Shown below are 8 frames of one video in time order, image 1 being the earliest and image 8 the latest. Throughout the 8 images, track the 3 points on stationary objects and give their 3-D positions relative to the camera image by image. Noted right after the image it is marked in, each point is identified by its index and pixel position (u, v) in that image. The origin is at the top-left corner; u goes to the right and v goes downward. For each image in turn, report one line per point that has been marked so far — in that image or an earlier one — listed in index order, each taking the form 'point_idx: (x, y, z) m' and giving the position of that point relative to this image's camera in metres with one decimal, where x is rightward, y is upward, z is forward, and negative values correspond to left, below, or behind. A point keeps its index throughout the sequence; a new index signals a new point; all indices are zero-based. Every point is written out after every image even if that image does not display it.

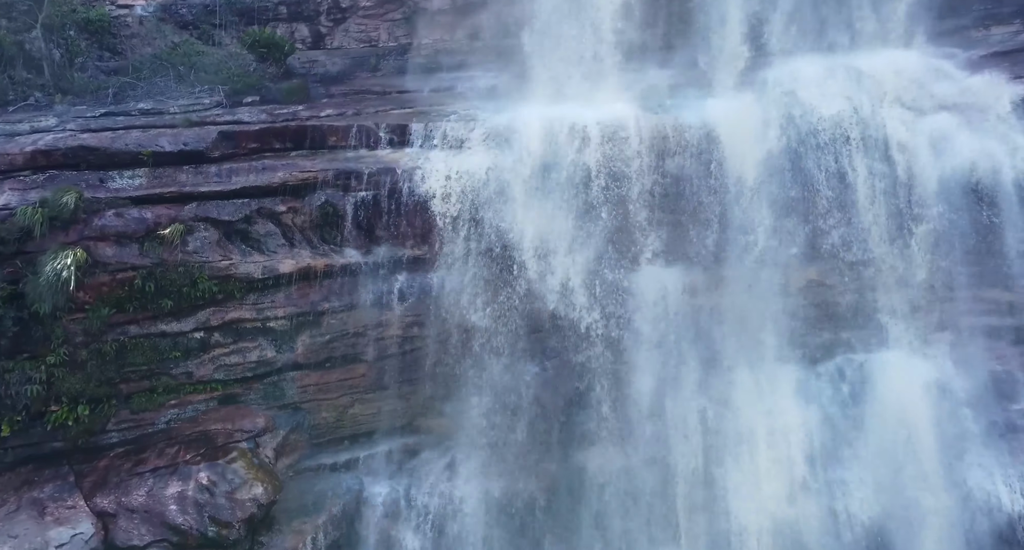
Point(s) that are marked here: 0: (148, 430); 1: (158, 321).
0: (-5.6, -2.4, +13.1) m
1: (-5.6, -0.8, +13.4) m
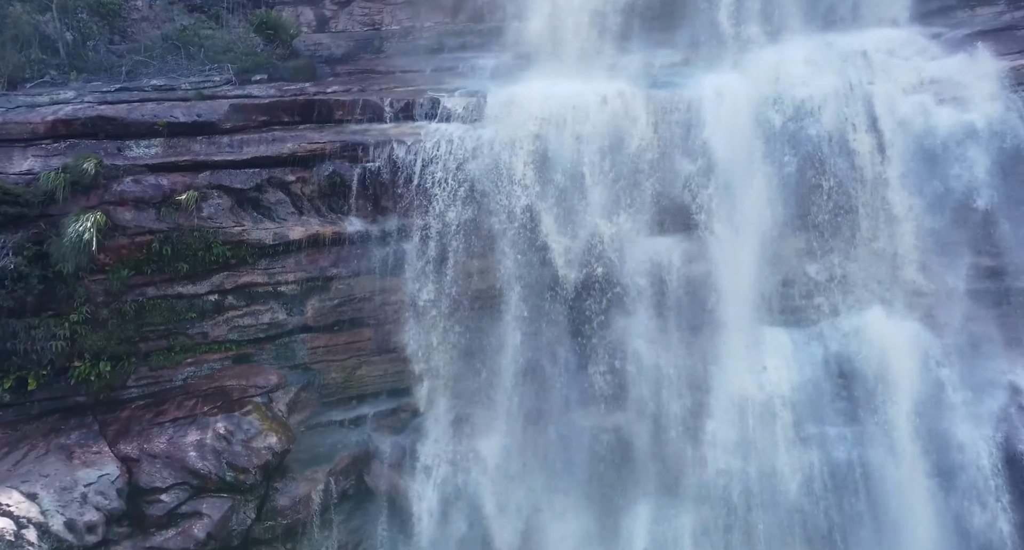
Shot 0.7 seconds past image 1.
0: (-5.6, -1.8, +13.7) m
1: (-5.6, -0.2, +14.0) m
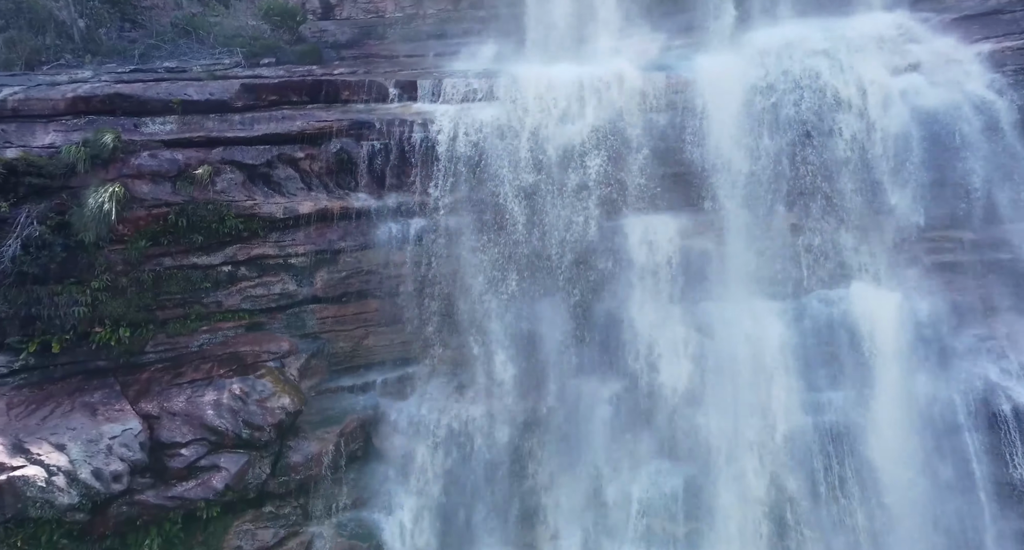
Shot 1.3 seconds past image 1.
0: (-5.5, -1.3, +14.3) m
1: (-5.5, +0.4, +14.6) m
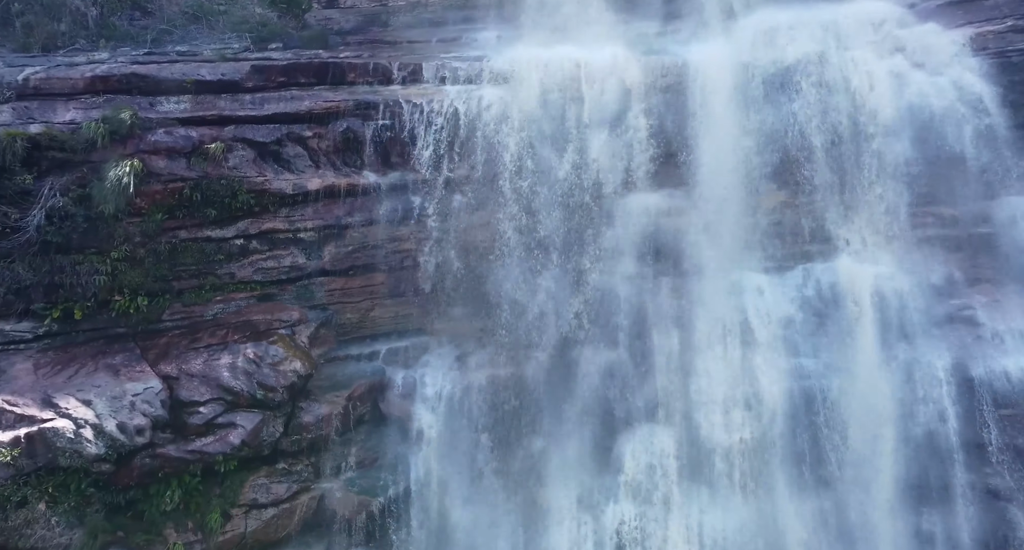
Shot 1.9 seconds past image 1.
0: (-5.5, -0.8, +15.0) m
1: (-5.5, +0.9, +15.3) m
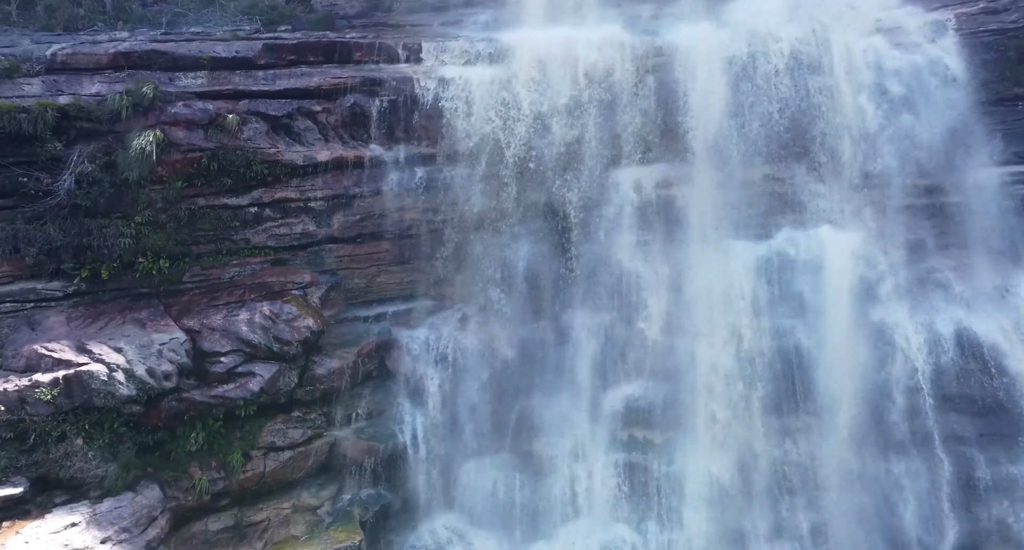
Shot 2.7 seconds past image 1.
0: (-5.6, -0.1, +16.0) m
1: (-5.5, +1.5, +16.2) m
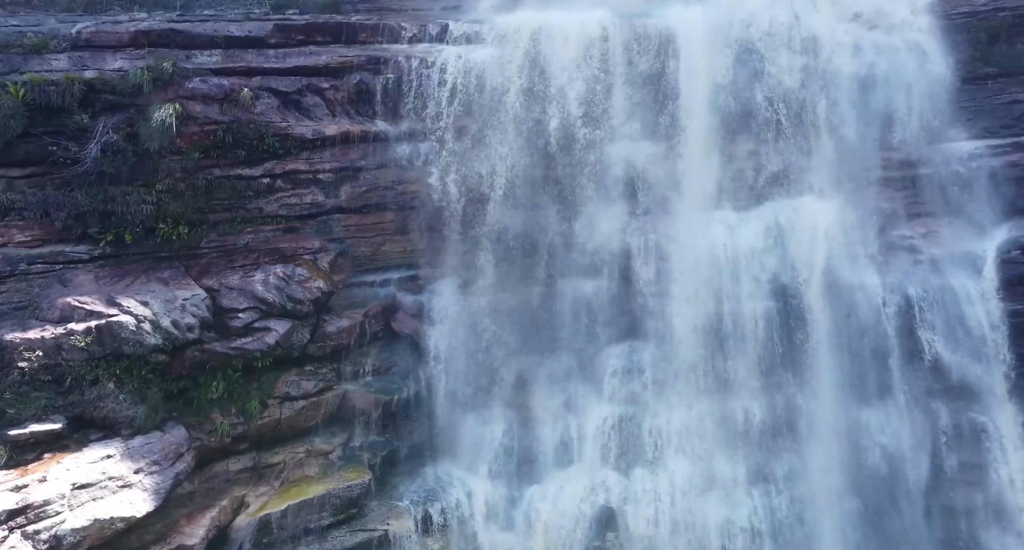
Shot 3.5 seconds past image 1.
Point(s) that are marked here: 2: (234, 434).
0: (-5.6, +0.6, +17.0) m
1: (-5.6, +2.2, +17.2) m
2: (-4.7, -2.7, +14.3) m
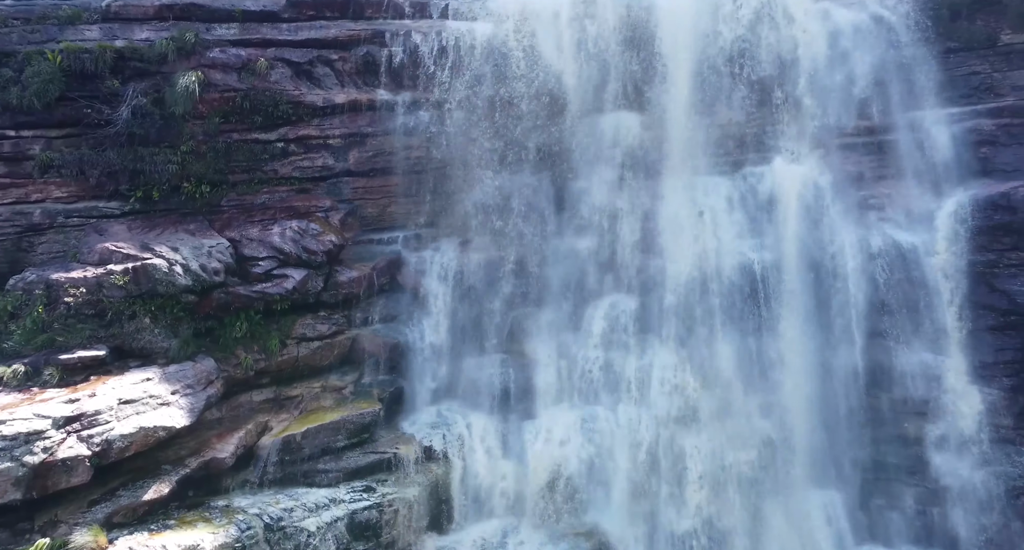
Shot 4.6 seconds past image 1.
0: (-5.7, +1.5, +18.4) m
1: (-5.7, +3.2, +18.6) m
2: (-4.7, -1.7, +15.8) m
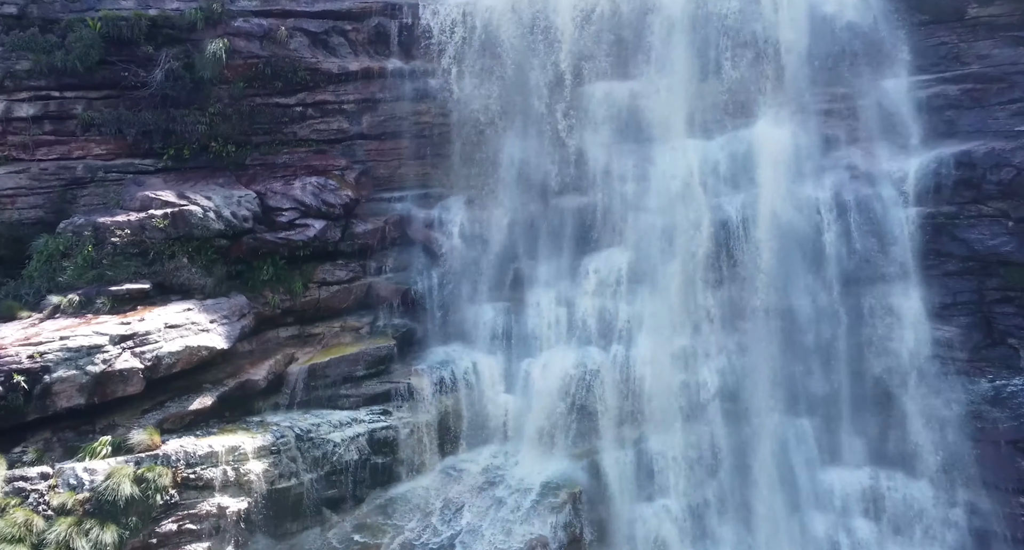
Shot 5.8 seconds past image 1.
0: (-5.6, +2.6, +19.9) m
1: (-5.6, +4.3, +20.1) m
2: (-4.7, -0.7, +17.3) m
